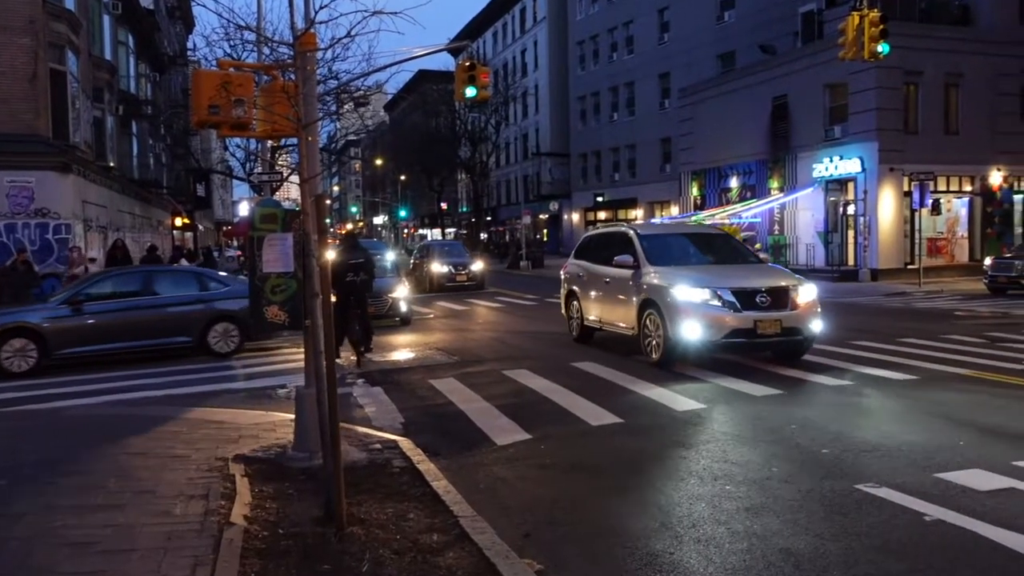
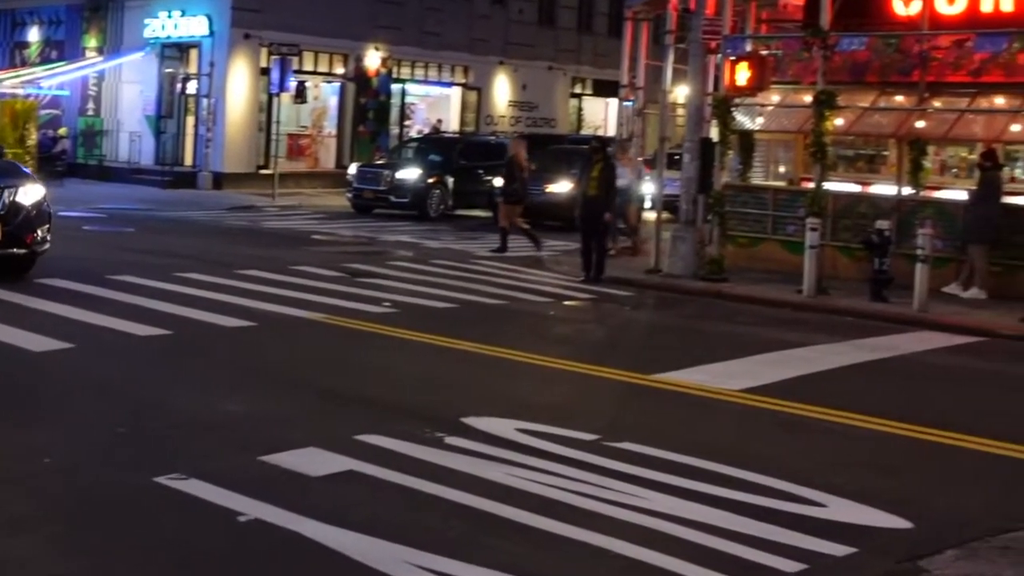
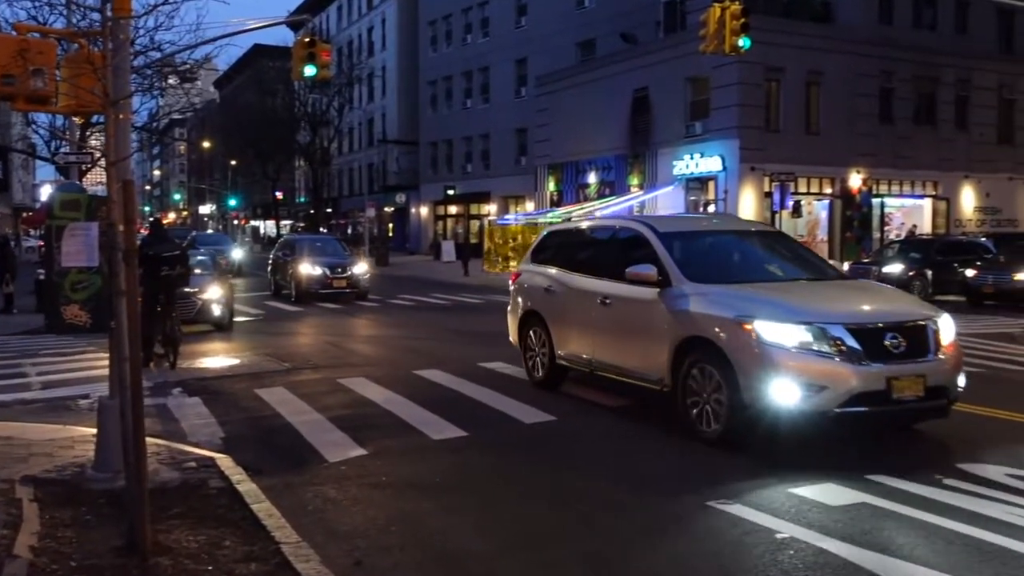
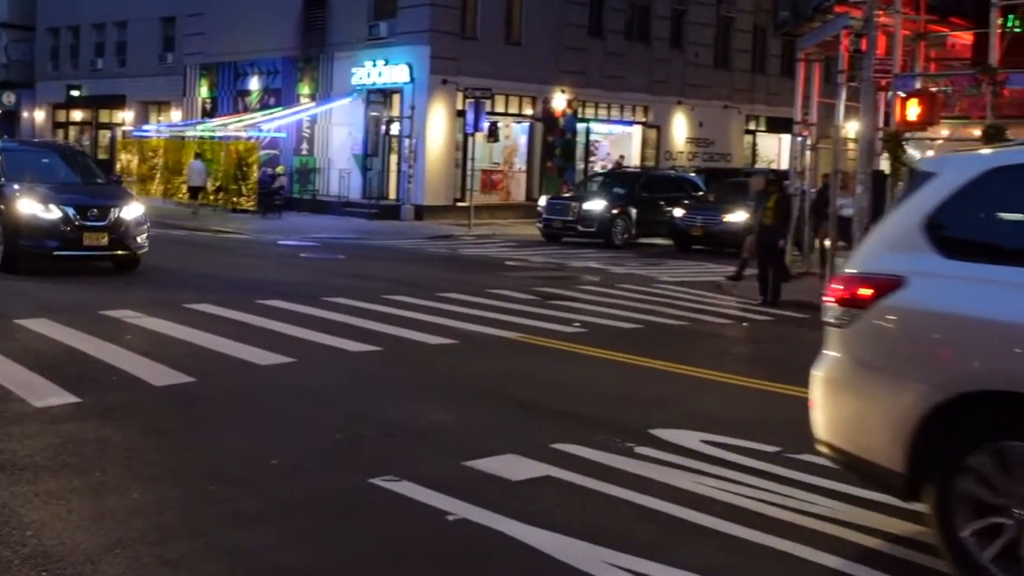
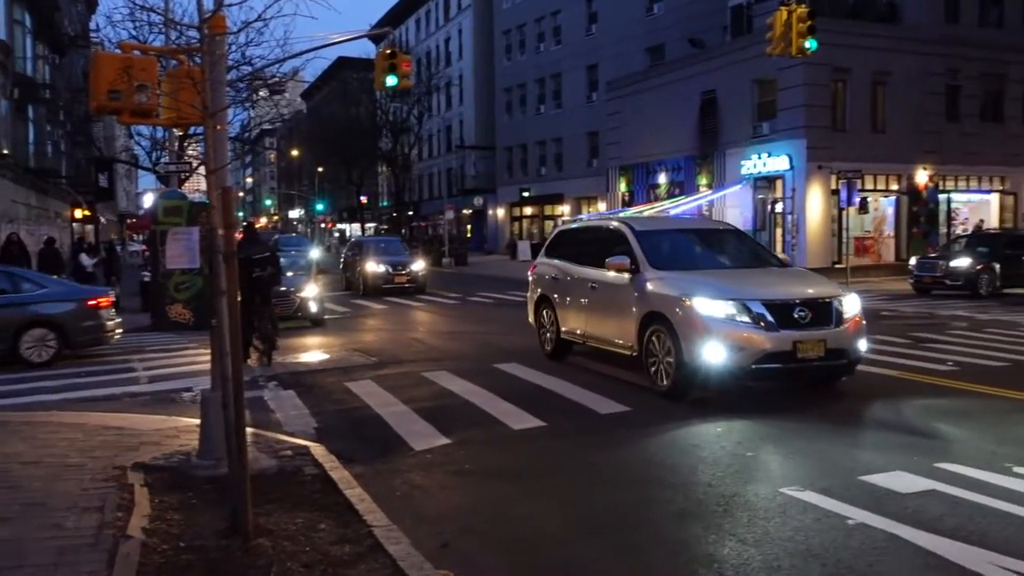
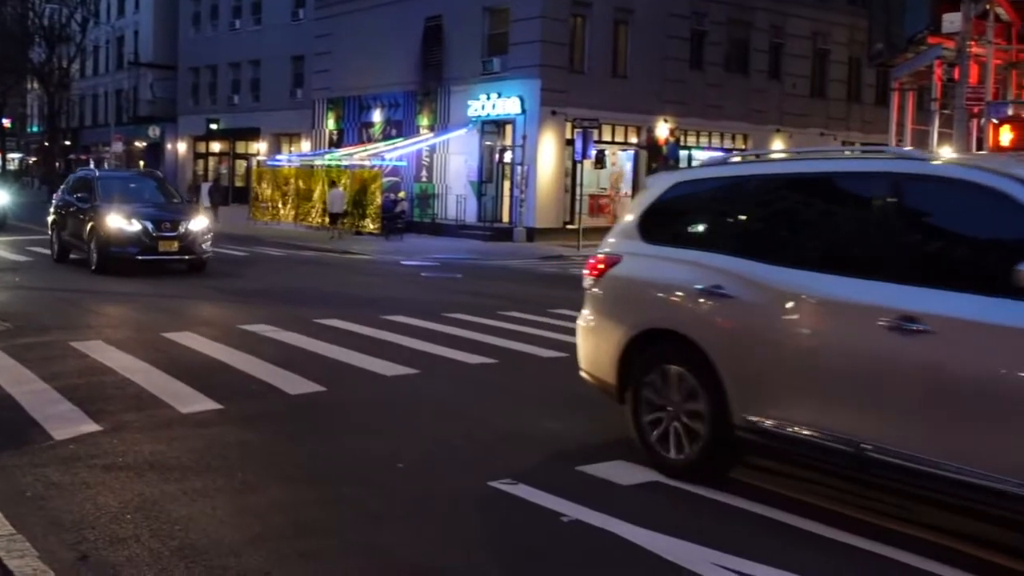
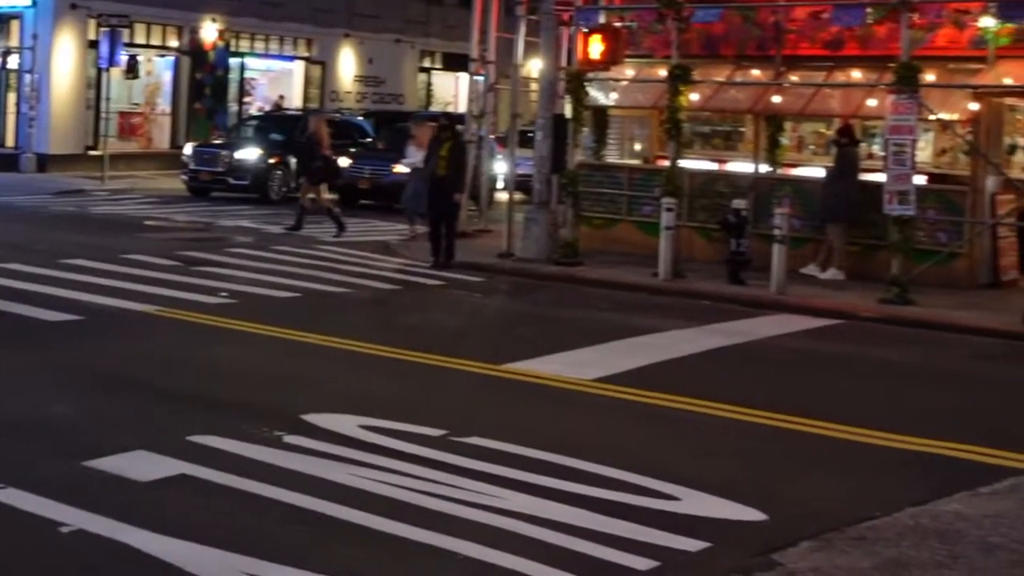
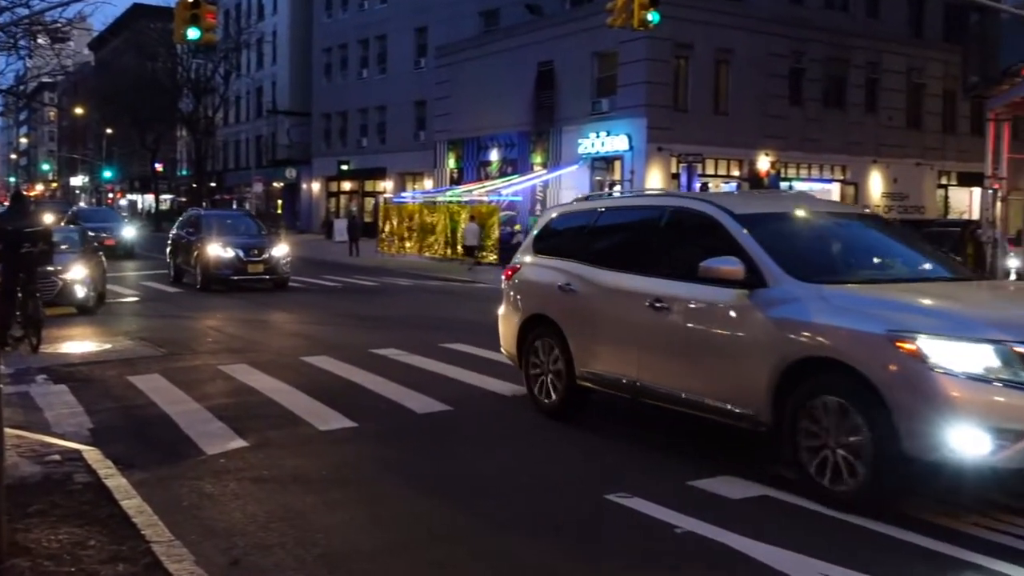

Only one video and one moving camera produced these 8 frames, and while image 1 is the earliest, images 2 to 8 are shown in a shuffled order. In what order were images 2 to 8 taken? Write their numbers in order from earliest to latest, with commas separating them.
5, 3, 8, 6, 4, 2, 7
